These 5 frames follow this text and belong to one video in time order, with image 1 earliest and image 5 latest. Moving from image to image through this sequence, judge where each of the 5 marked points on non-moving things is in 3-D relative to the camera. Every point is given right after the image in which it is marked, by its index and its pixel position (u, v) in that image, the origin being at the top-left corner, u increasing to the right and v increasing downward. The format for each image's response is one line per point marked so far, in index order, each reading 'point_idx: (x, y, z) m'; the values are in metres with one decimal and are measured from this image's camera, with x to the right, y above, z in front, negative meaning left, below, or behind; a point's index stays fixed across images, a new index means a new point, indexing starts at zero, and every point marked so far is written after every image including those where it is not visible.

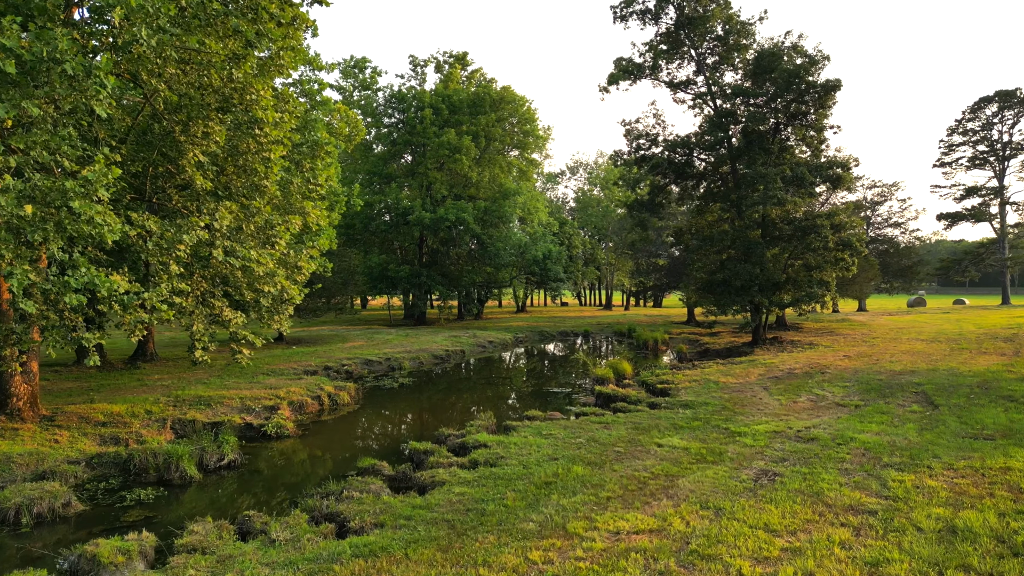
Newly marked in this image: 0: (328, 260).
0: (-4.3, +0.7, +18.2) m
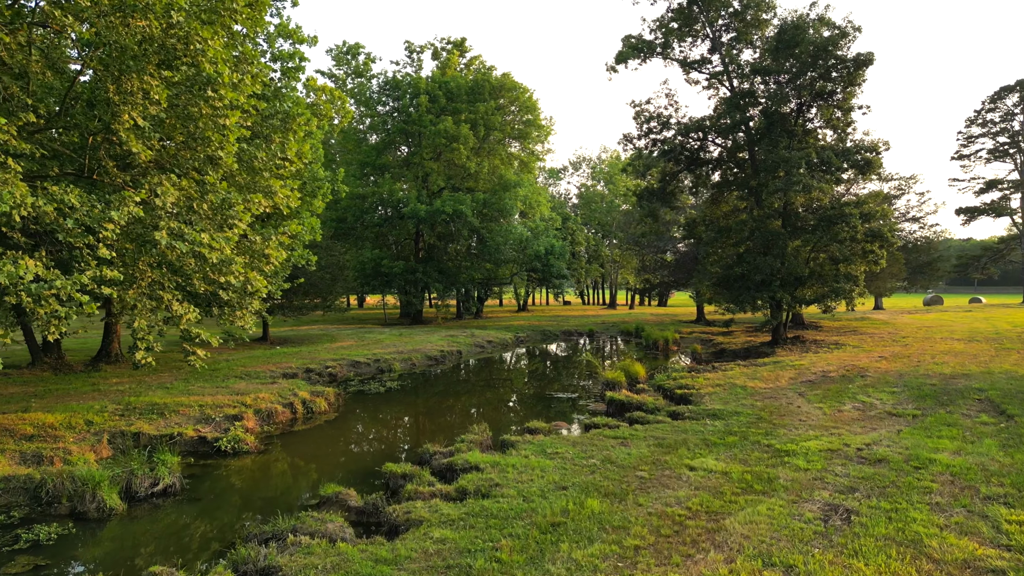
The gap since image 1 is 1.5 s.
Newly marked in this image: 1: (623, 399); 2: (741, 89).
0: (-4.3, +0.8, +16.7) m
1: (+1.5, -1.5, +10.8) m
2: (+5.4, +4.6, +18.4) m
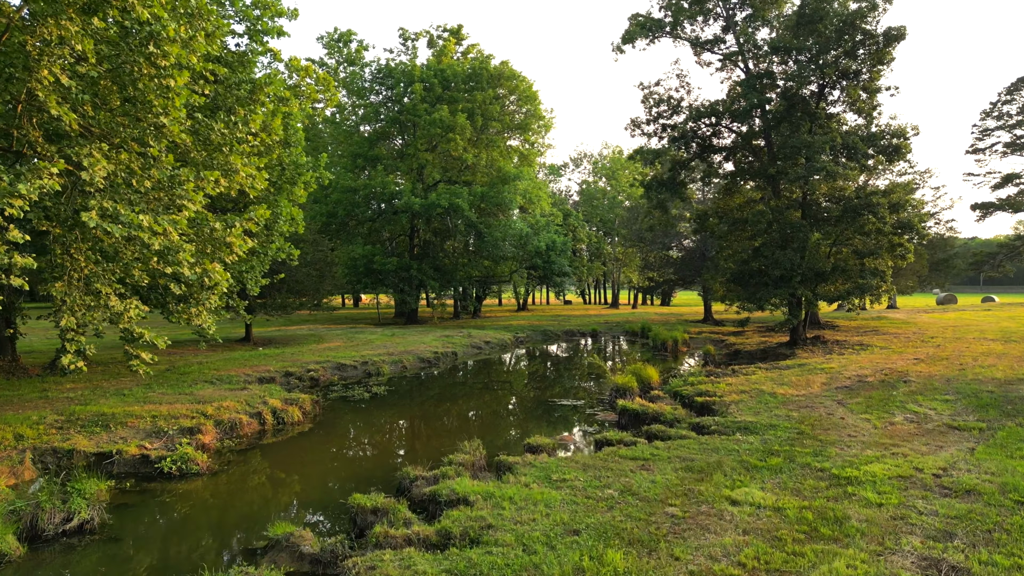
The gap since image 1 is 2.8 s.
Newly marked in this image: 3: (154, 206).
0: (-4.3, +0.8, +15.4) m
1: (+1.5, -1.4, +9.5) m
2: (+5.3, +4.7, +17.0) m
3: (-3.4, +0.8, +7.4) m
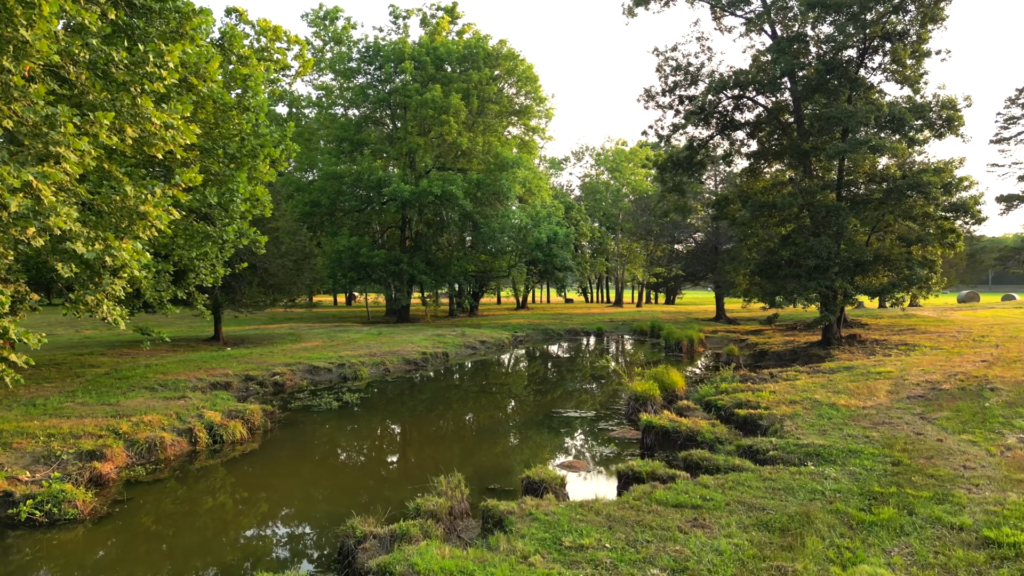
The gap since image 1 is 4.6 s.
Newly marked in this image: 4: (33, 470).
0: (-4.3, +1.0, +13.4) m
1: (+1.5, -1.3, +7.5) m
2: (+5.3, +4.9, +15.1) m
3: (-3.4, +0.9, +5.5) m
4: (-3.8, -1.5, +6.3) m
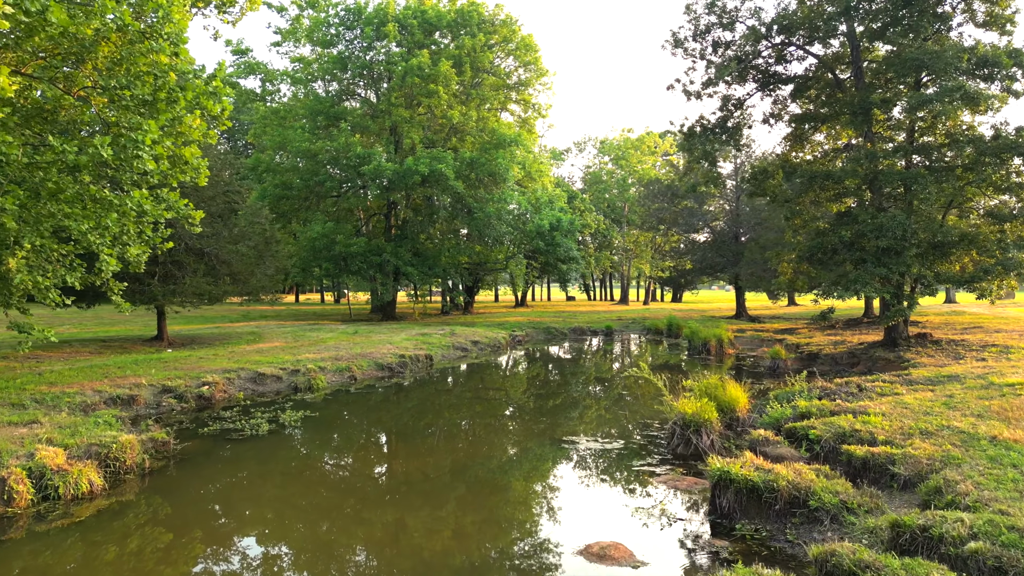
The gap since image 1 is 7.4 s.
0: (-4.4, +1.2, +10.6) m
1: (+1.4, -1.1, +4.7) m
2: (+5.2, +5.0, +12.3) m
3: (-3.5, +1.1, +2.7) m
4: (-3.8, -1.3, +3.5) m
